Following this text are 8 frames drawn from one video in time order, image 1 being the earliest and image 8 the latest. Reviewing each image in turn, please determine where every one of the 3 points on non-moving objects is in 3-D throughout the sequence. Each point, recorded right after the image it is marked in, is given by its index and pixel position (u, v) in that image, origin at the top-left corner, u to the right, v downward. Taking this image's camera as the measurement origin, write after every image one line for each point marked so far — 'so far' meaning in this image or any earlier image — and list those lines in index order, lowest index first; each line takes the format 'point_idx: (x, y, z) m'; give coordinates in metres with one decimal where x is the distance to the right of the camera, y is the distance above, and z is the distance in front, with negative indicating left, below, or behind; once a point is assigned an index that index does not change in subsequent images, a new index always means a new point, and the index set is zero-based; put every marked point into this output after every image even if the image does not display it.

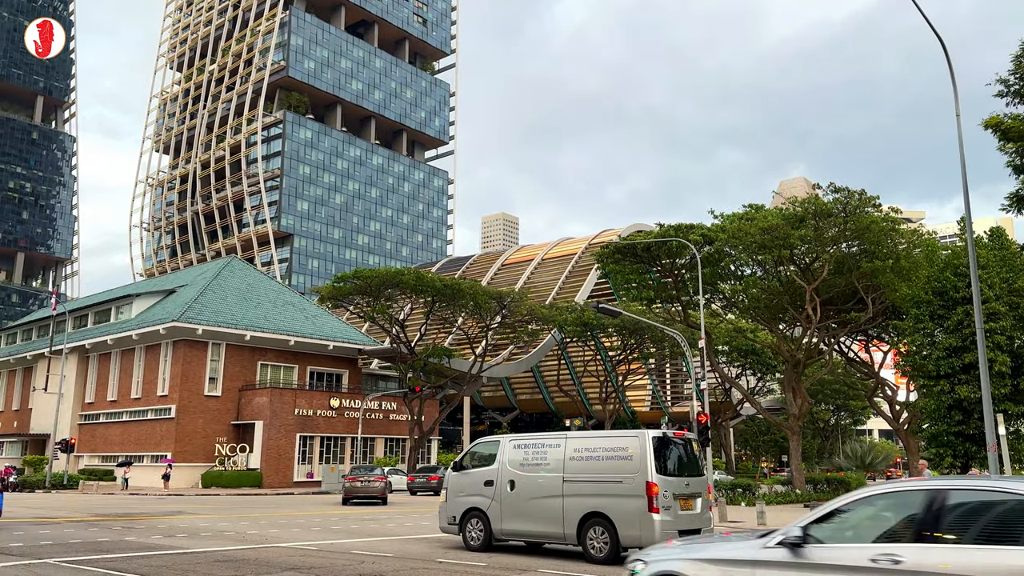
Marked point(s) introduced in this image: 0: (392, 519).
0: (-2.8, -5.6, +19.7) m
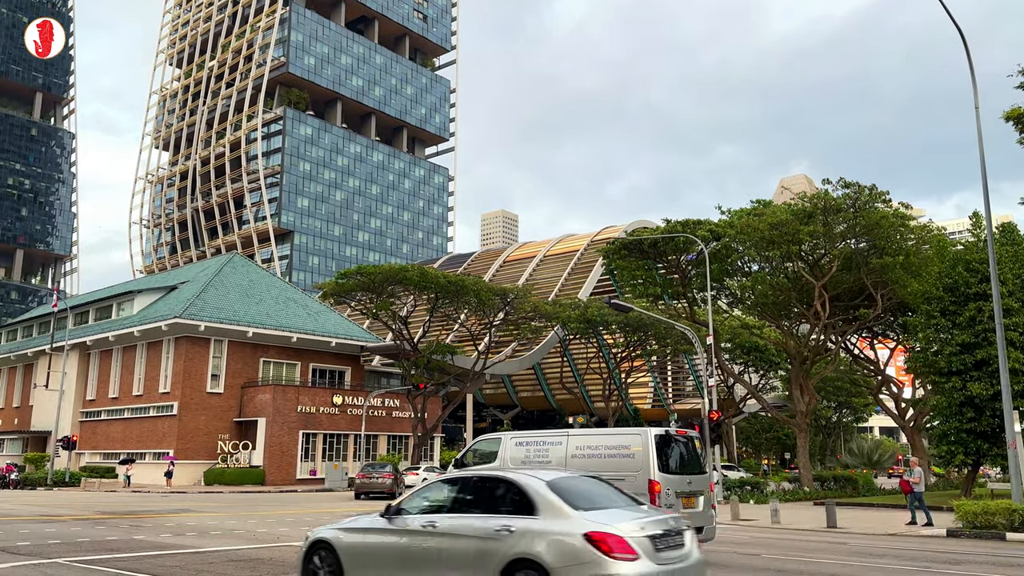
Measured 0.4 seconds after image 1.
0: (-2.6, -5.5, +19.4) m
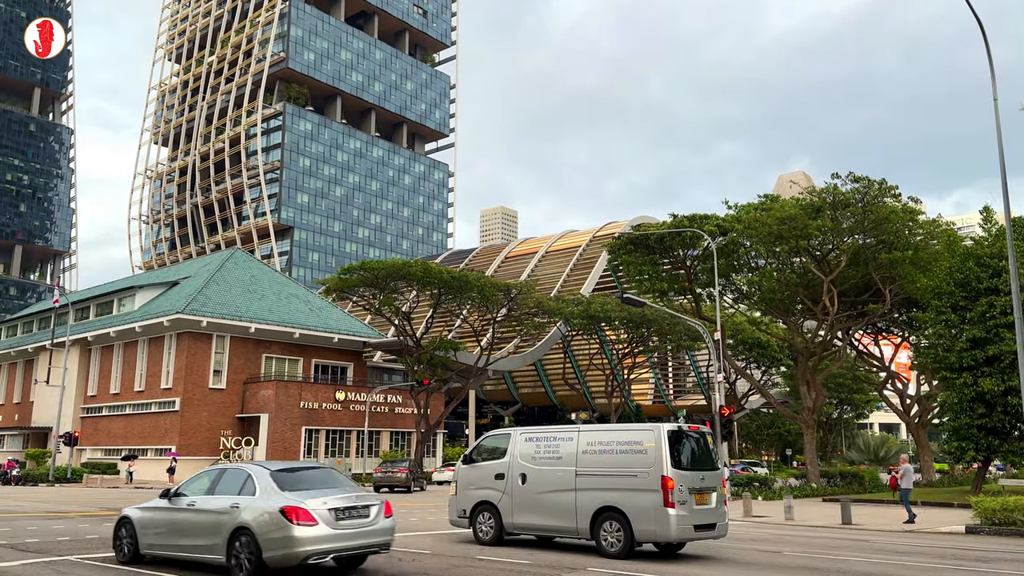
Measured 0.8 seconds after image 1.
0: (-2.3, -5.3, +19.2) m
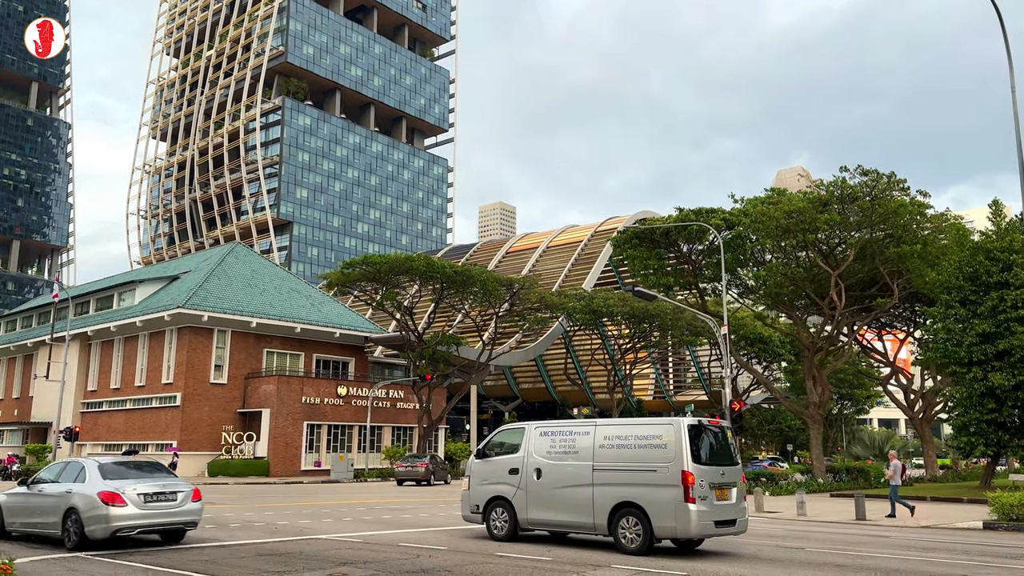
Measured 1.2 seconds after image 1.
0: (-2.1, -5.2, +19.0) m
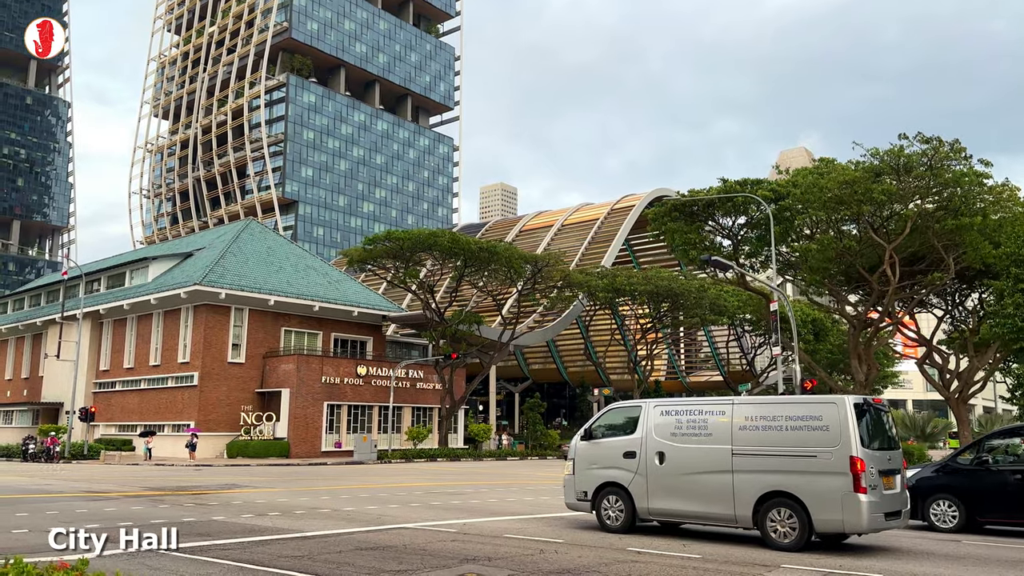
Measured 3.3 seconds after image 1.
0: (-0.6, -4.5, +17.8) m
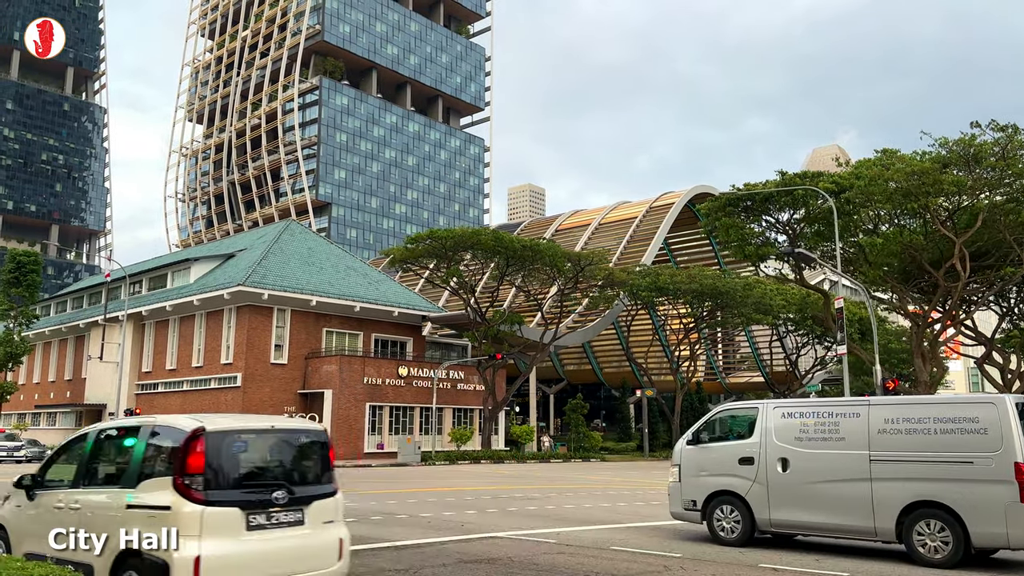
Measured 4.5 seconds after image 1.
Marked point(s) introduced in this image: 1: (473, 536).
0: (+0.9, -4.4, +17.0) m
1: (-0.5, -3.2, +10.3) m
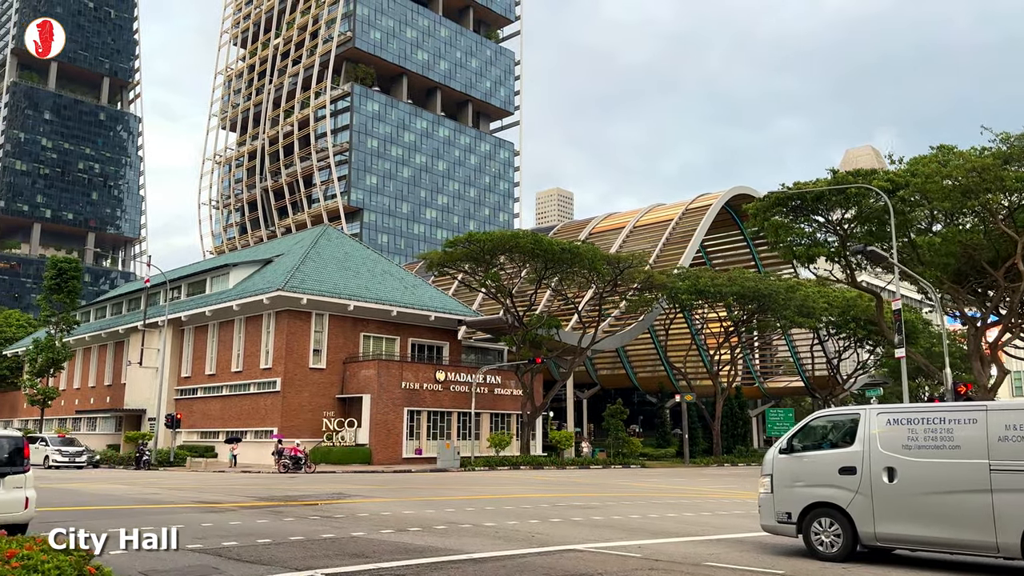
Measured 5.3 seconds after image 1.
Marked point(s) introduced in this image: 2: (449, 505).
0: (+2.1, -4.4, +16.5) m
1: (+0.5, -3.2, +9.8) m
2: (-1.3, -4.3, +15.7) m
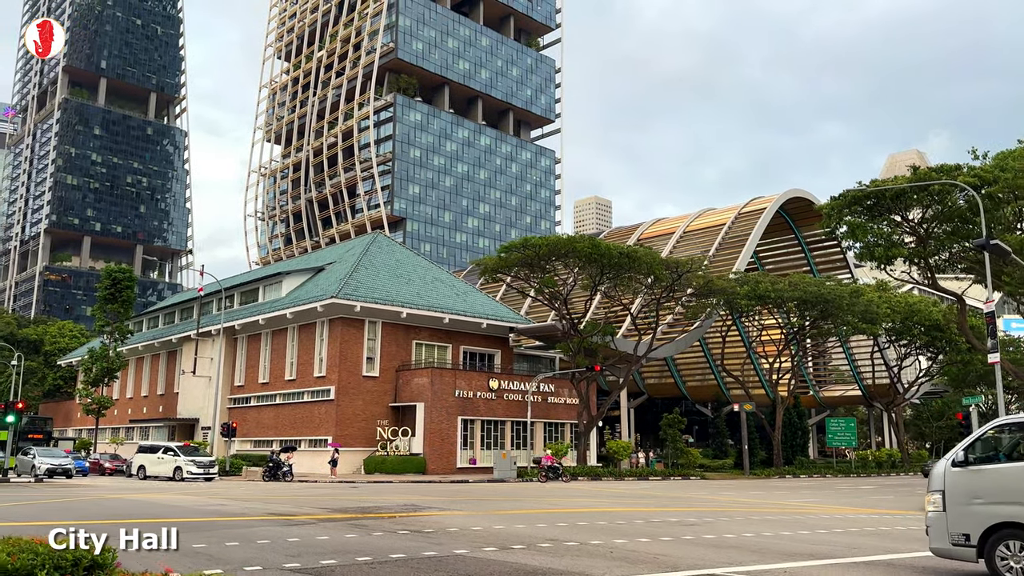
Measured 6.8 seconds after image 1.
0: (+3.9, -4.4, +15.4) m
1: (+1.9, -3.1, +8.8) m
2: (+0.4, -4.3, +14.8) m
